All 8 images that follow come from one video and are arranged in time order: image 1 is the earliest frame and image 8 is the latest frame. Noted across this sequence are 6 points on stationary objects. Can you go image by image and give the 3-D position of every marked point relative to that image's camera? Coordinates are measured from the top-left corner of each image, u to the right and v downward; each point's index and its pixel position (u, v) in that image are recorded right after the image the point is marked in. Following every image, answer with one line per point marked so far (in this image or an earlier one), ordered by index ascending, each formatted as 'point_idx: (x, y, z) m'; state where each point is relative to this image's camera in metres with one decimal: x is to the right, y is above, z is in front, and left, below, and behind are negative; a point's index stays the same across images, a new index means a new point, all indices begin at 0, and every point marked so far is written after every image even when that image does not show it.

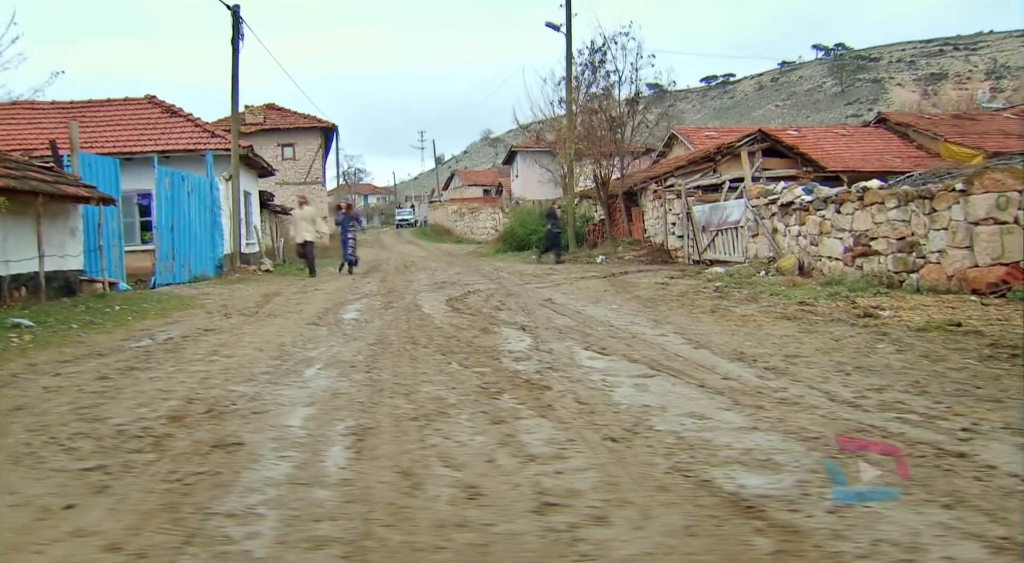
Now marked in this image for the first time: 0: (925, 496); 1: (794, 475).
0: (+1.6, -0.8, +3.5) m
1: (+1.2, -0.8, +3.8) m
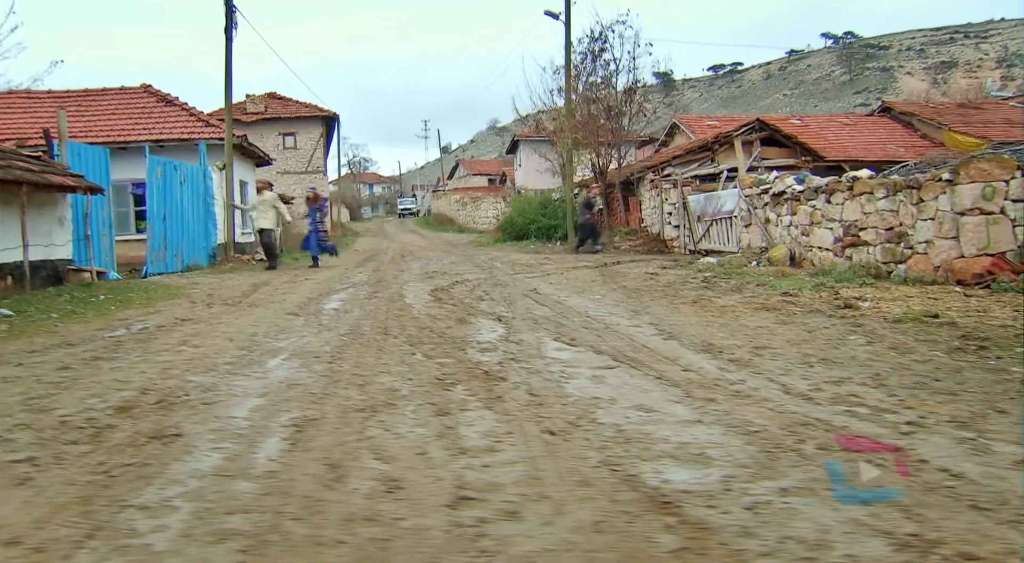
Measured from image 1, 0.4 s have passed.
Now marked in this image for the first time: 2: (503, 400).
0: (+1.3, -0.8, +3.4) m
1: (+0.9, -0.8, +3.8) m
2: (-0.1, -0.7, +5.3) m
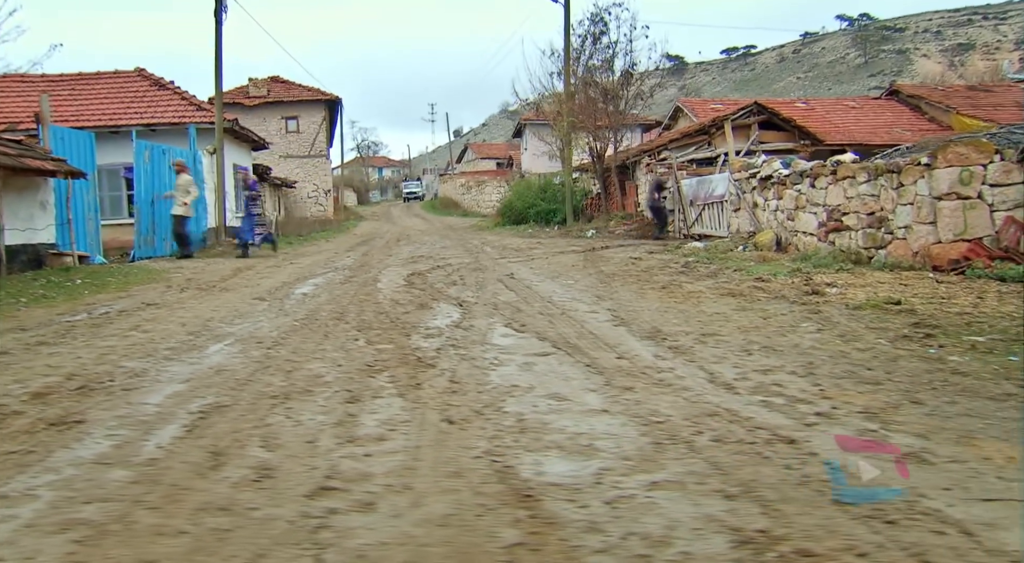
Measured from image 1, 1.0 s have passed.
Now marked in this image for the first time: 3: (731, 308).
0: (+0.7, -0.8, +3.3) m
1: (+0.4, -0.7, +3.7) m
2: (-0.5, -0.6, +5.2) m
3: (+2.1, -0.3, +8.6) m
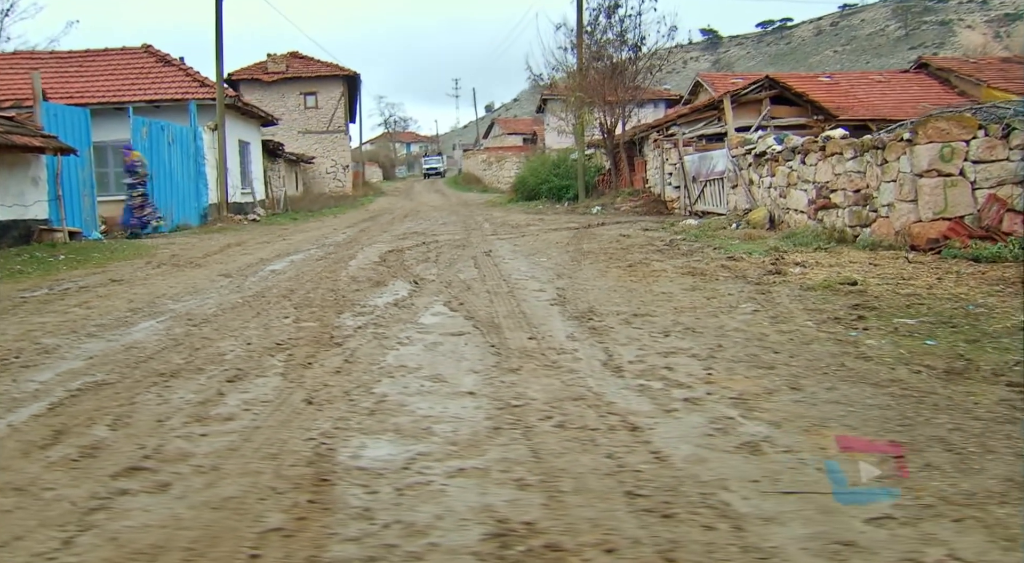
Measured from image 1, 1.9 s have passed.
0: (0.0, -0.7, +3.3) m
1: (-0.4, -0.7, +3.7) m
2: (-1.2, -0.5, +5.2) m
3: (+1.6, -0.1, +8.4) m
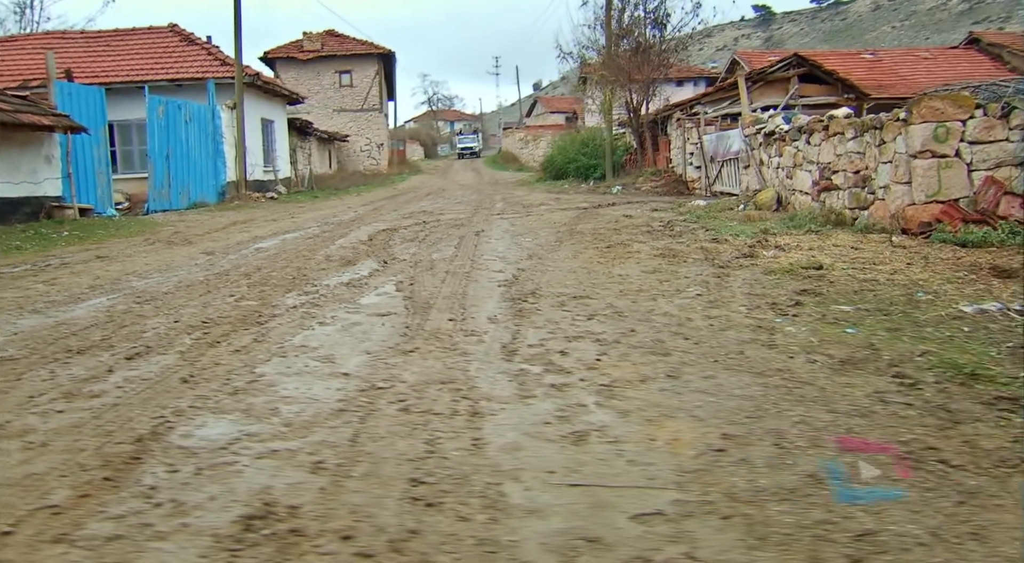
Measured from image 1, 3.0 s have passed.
0: (-0.7, -0.6, +3.3) m
1: (-1.0, -0.6, +3.7) m
2: (-1.8, -0.4, +5.2) m
3: (+1.2, +0.1, +8.3) m
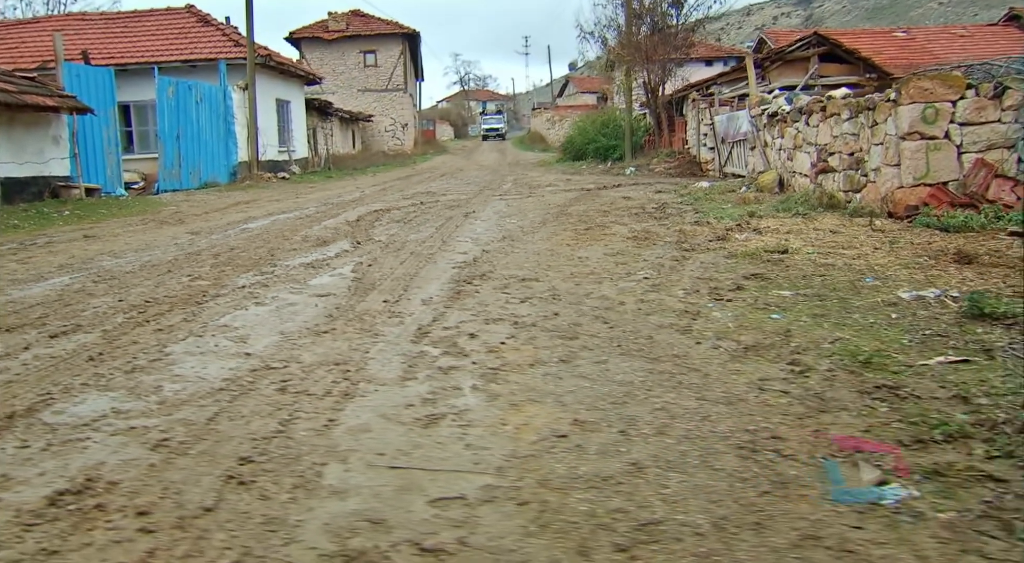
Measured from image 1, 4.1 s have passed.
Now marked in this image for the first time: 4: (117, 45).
0: (-1.3, -0.6, +3.3) m
1: (-1.6, -0.5, +3.8) m
2: (-2.2, -0.3, +5.3) m
3: (+0.9, +0.3, +8.2) m
4: (-8.7, +5.2, +19.7) m
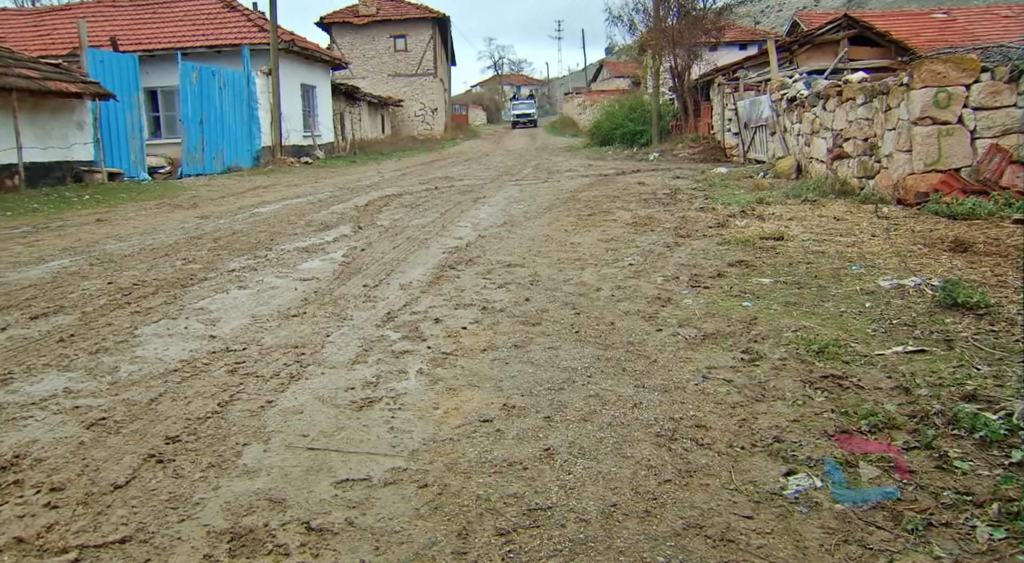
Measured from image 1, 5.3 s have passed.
0: (-1.5, -0.5, +3.4) m
1: (-1.8, -0.4, +3.9) m
2: (-2.4, -0.2, +5.5) m
3: (+0.8, +0.4, +8.2) m
4: (-8.2, +5.6, +19.9) m
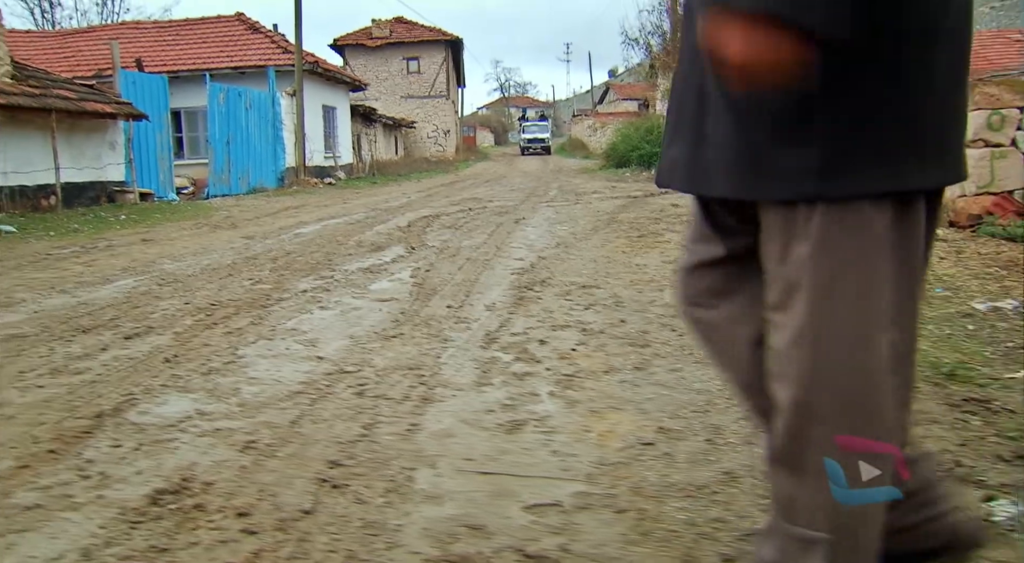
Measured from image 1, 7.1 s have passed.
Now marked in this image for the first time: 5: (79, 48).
0: (-0.9, -0.6, +3.4) m
1: (-1.2, -0.5, +3.8) m
2: (-1.8, -0.3, +5.4) m
3: (+1.4, +0.2, +8.2) m
4: (-7.7, +5.1, +20.0) m
5: (-9.5, +5.1, +19.7) m
